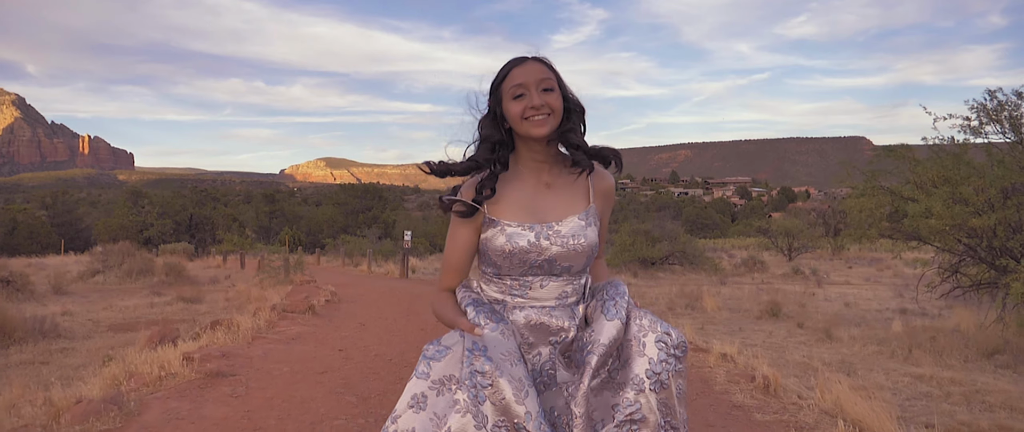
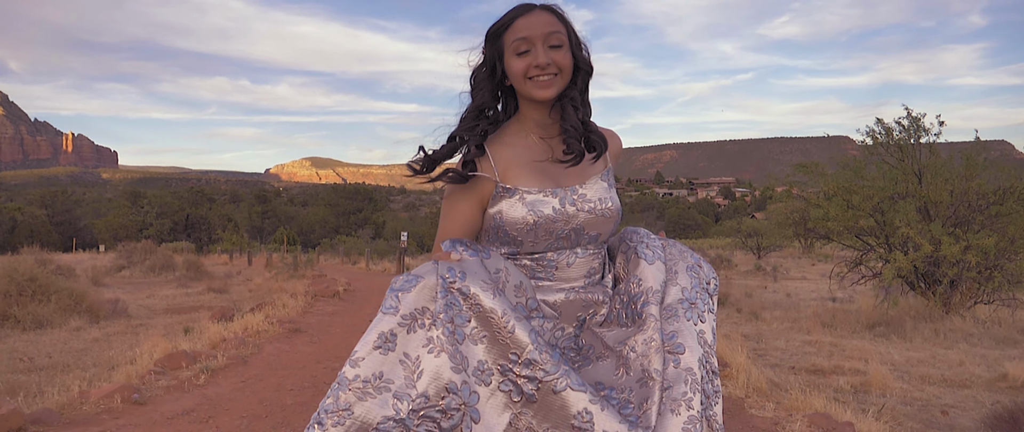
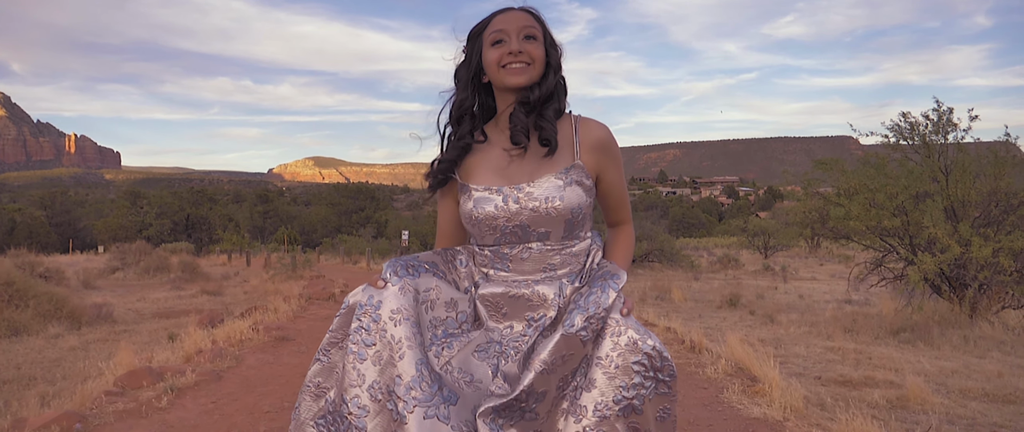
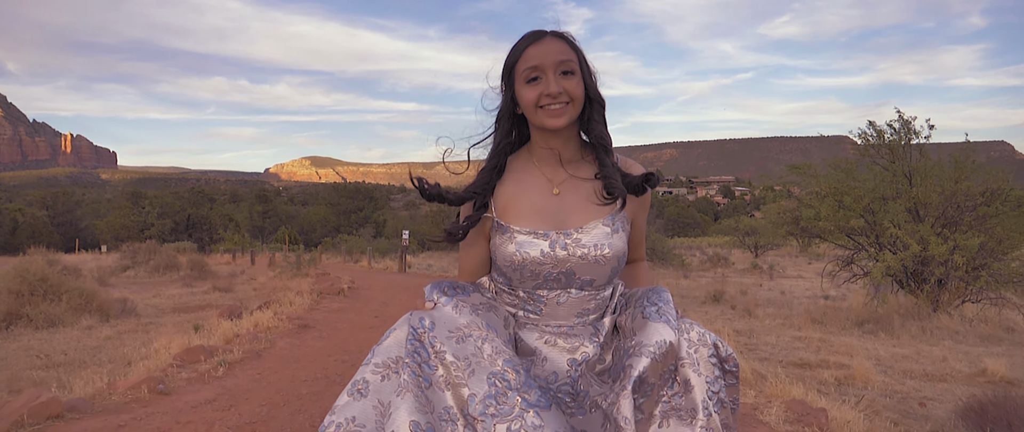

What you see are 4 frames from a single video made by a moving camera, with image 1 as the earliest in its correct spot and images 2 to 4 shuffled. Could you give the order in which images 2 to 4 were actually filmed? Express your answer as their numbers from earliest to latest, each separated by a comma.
3, 2, 4
